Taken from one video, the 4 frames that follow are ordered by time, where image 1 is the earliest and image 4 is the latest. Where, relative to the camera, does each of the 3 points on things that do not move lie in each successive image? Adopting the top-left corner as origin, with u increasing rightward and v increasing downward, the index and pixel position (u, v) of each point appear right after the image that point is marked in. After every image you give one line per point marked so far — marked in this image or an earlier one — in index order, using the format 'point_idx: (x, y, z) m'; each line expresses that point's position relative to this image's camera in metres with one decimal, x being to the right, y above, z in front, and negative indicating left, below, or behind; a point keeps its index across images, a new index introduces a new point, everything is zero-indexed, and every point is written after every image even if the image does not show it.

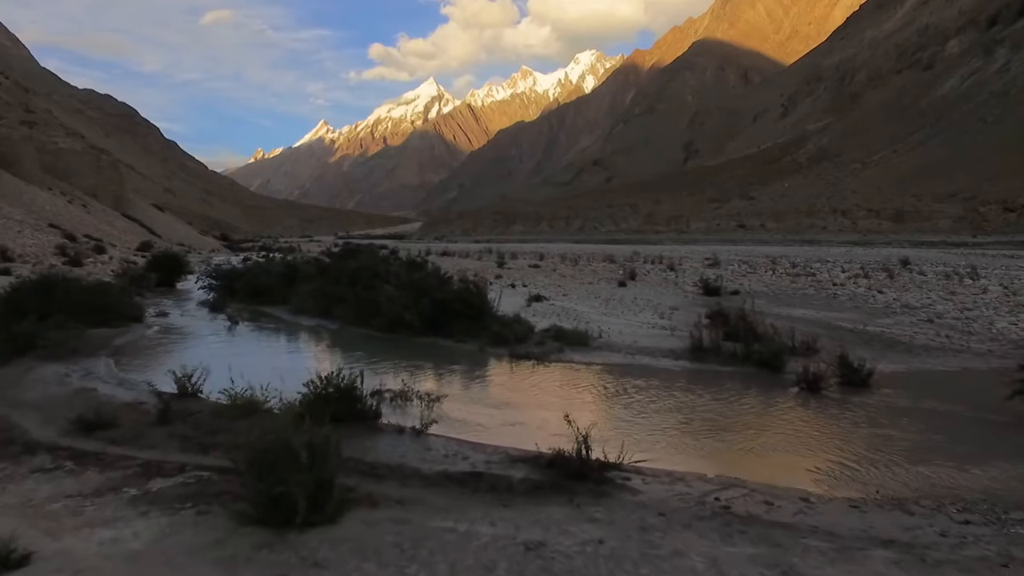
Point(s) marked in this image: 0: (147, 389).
0: (-3.8, -1.0, +8.4) m
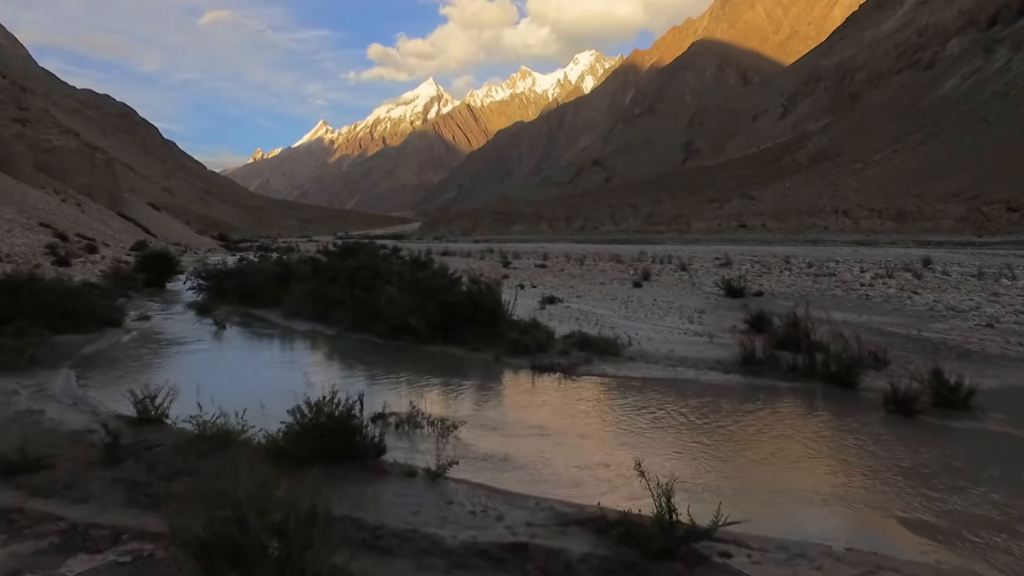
0: (-3.5, -1.1, +7.0) m
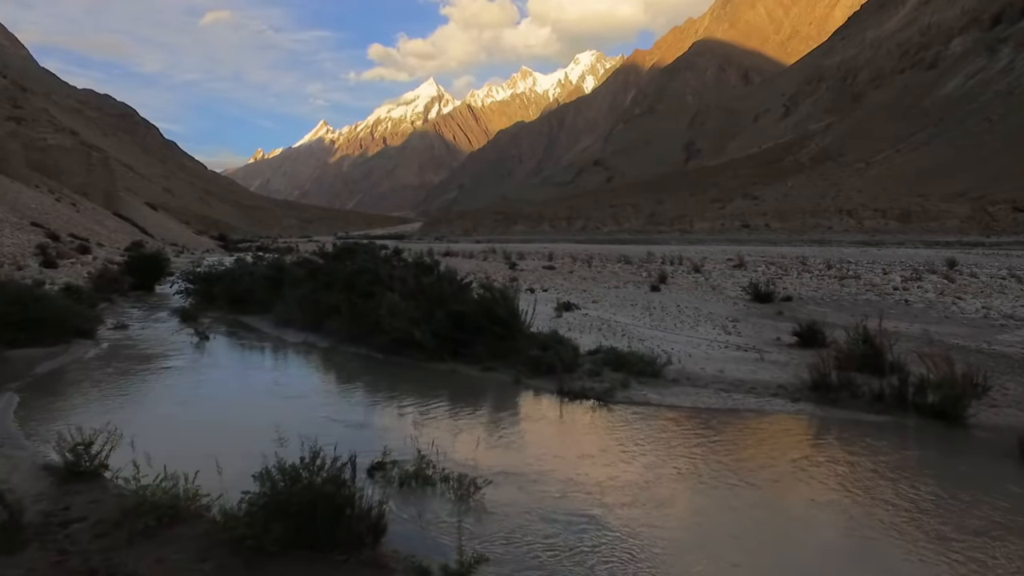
0: (-3.3, -1.2, +5.5) m
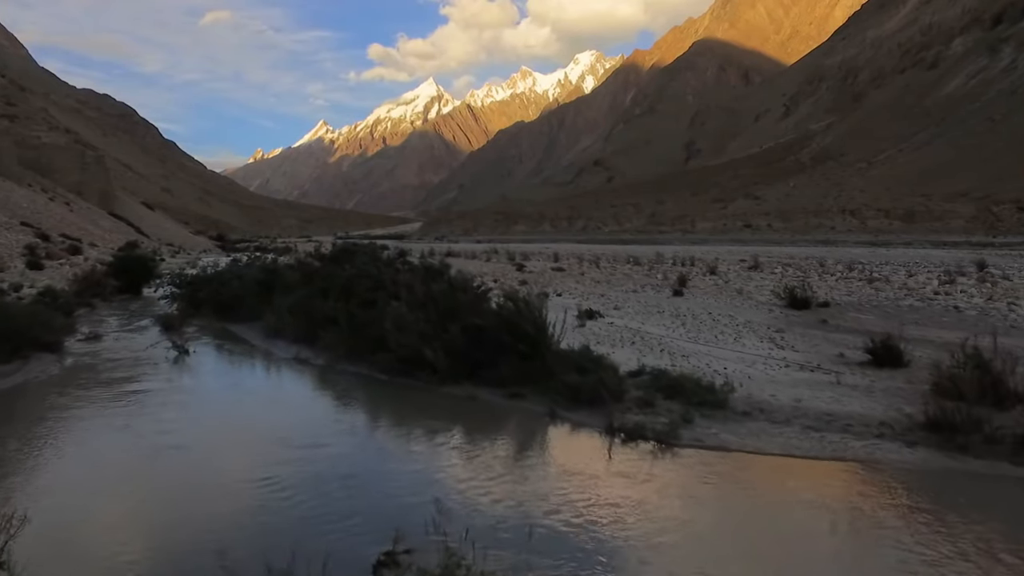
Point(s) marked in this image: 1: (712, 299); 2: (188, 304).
0: (-3.0, -1.3, +4.0) m
1: (+4.6, -0.2, +19.1) m
2: (-6.7, -0.3, +16.8) m
